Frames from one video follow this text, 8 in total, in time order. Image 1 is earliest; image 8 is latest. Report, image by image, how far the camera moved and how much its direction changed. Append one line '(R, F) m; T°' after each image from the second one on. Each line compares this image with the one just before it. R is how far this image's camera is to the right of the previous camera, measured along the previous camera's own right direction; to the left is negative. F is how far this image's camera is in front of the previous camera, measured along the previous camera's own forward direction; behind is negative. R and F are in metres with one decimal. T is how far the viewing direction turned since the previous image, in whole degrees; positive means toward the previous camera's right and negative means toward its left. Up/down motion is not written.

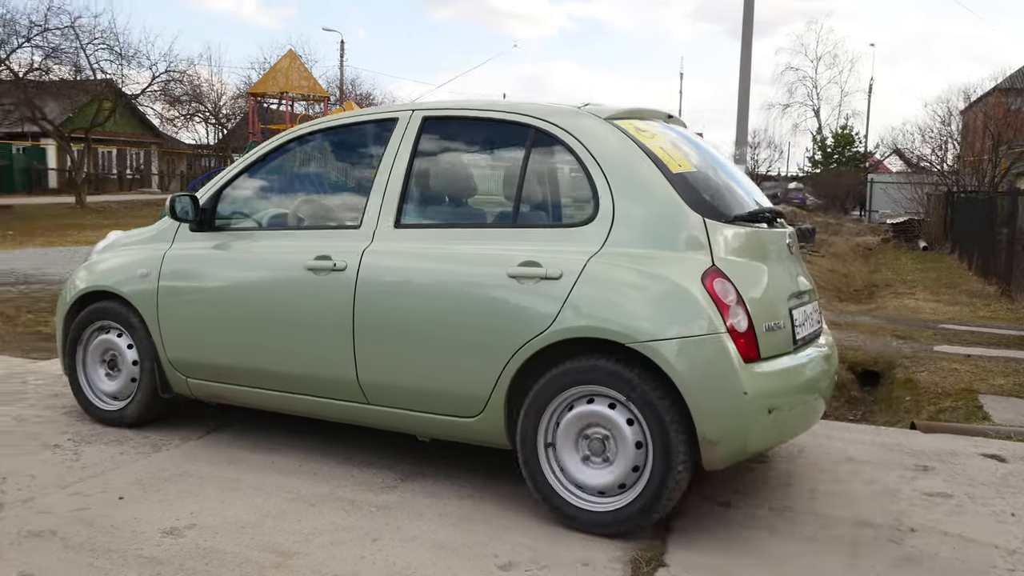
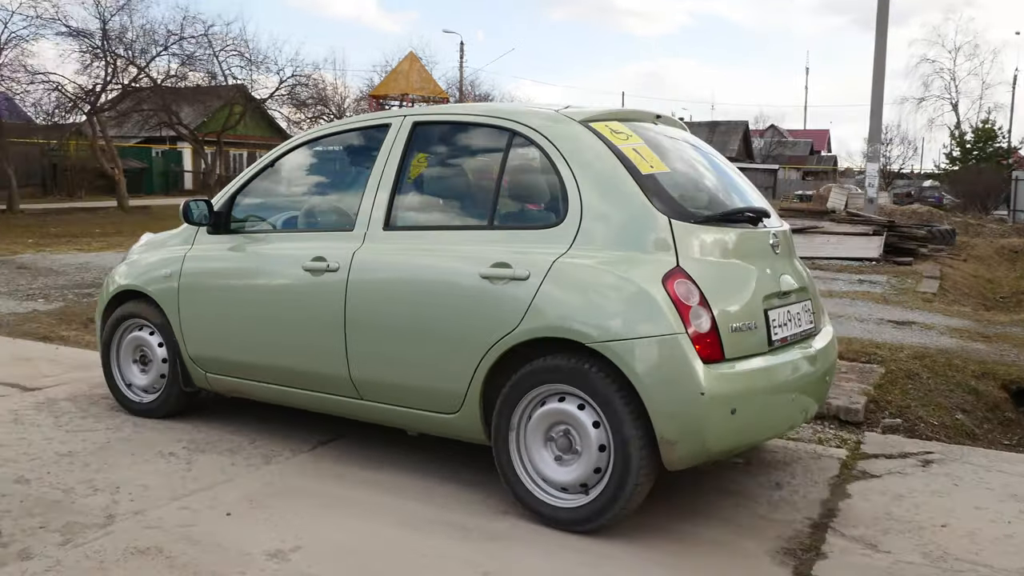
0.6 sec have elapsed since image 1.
(0.0, +0.2) m; -7°
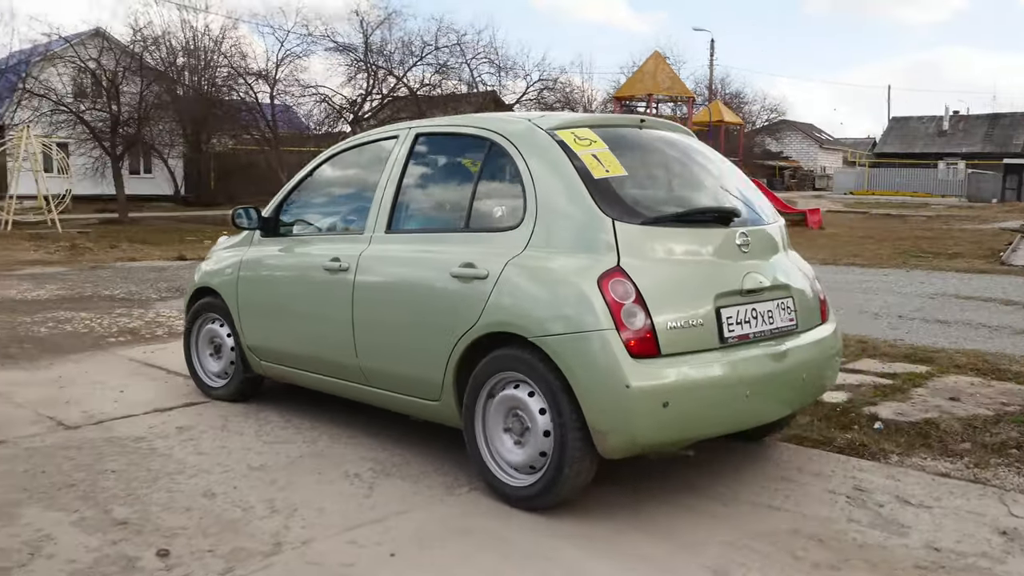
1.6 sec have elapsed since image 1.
(+0.1, +0.5) m; -15°
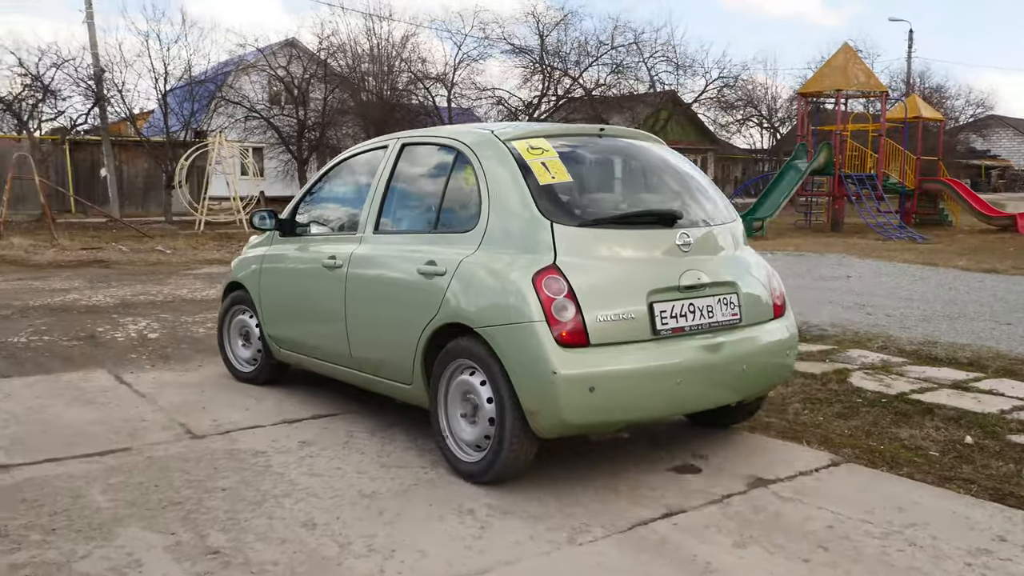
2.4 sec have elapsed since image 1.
(+0.1, +0.5) m; -11°
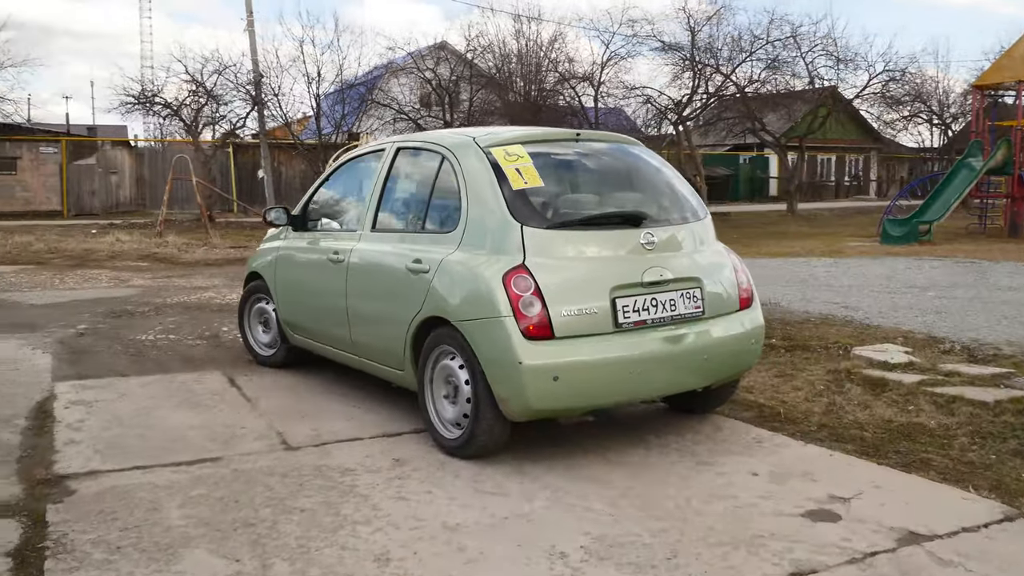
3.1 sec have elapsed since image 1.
(+0.1, +0.4) m; -9°
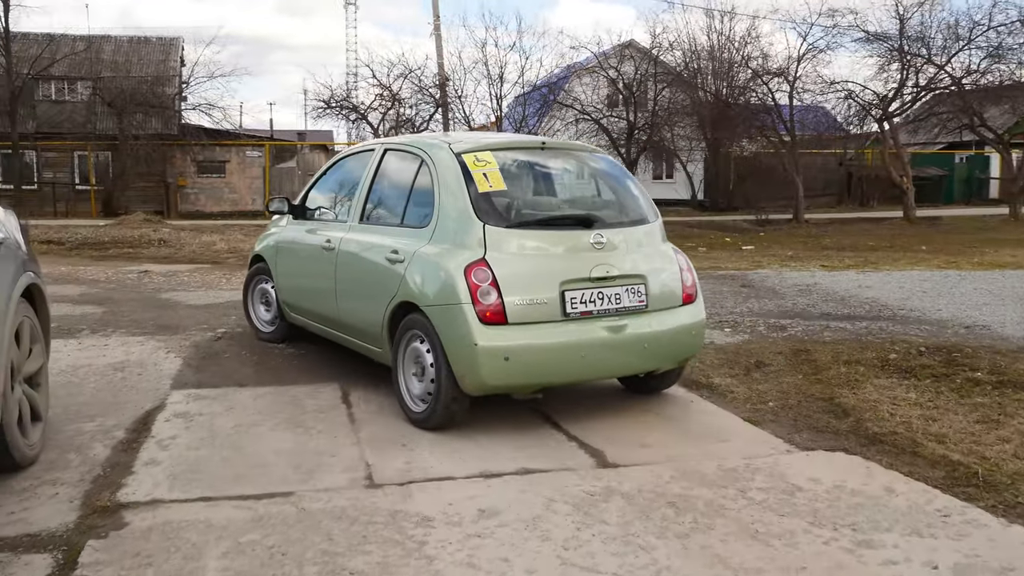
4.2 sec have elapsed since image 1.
(+0.3, +0.7) m; -12°
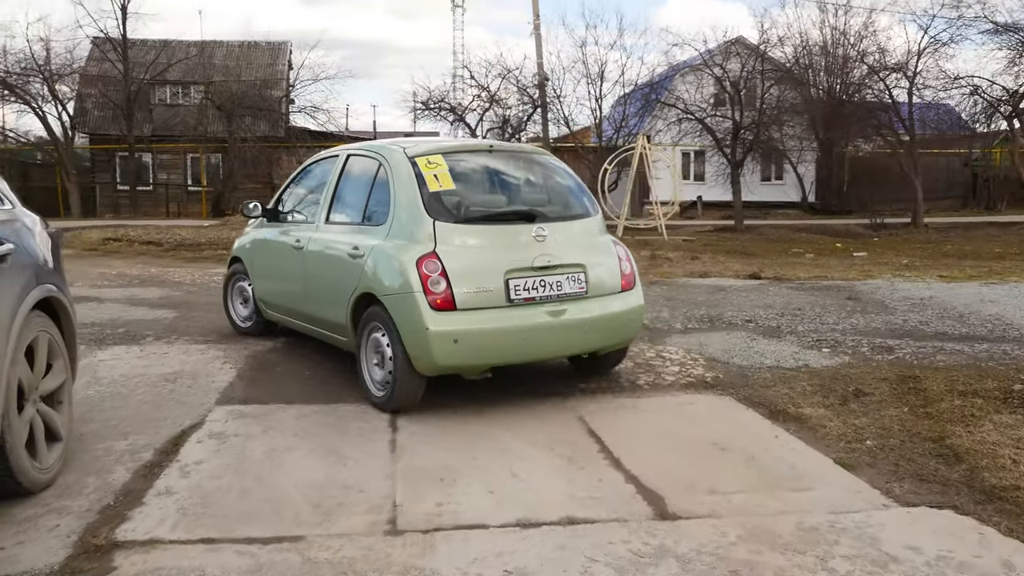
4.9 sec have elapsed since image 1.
(+0.2, +0.5) m; -6°
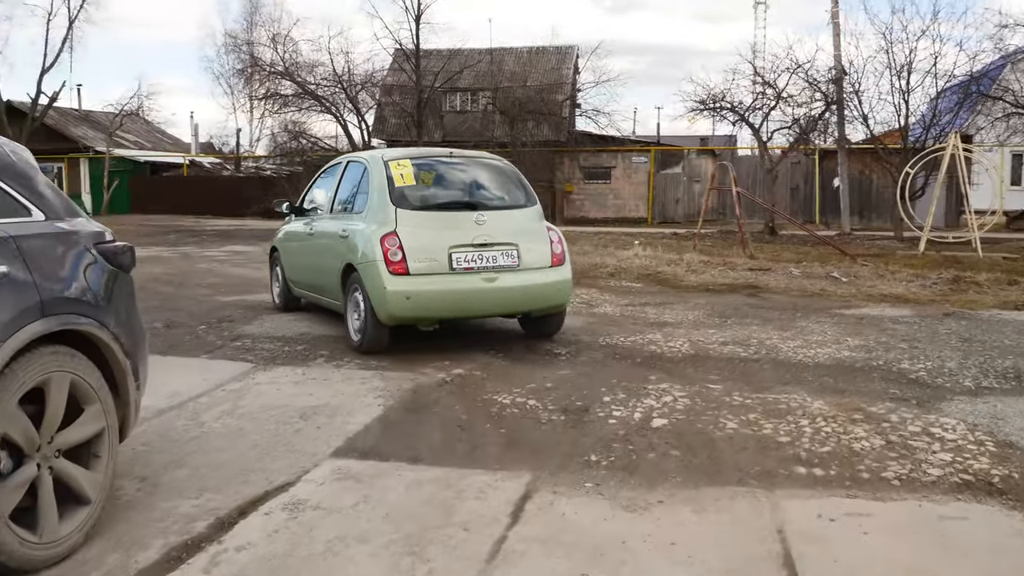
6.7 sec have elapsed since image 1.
(+0.4, +1.3) m; -18°
